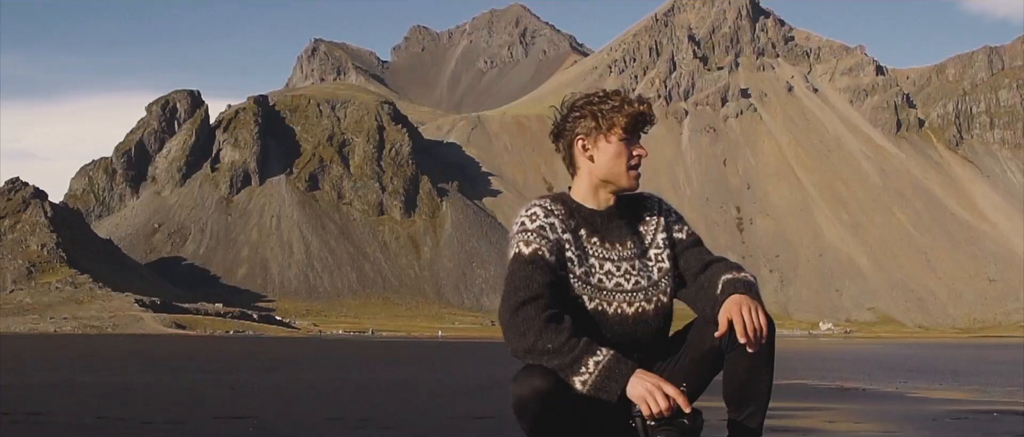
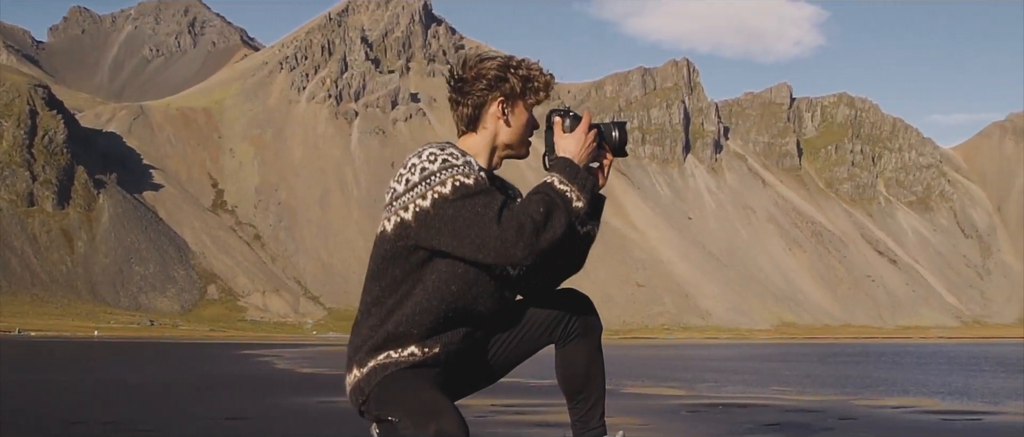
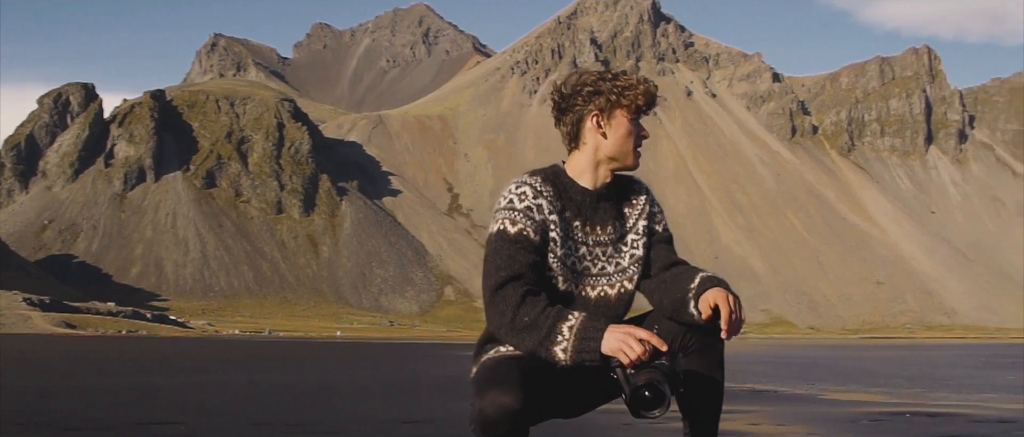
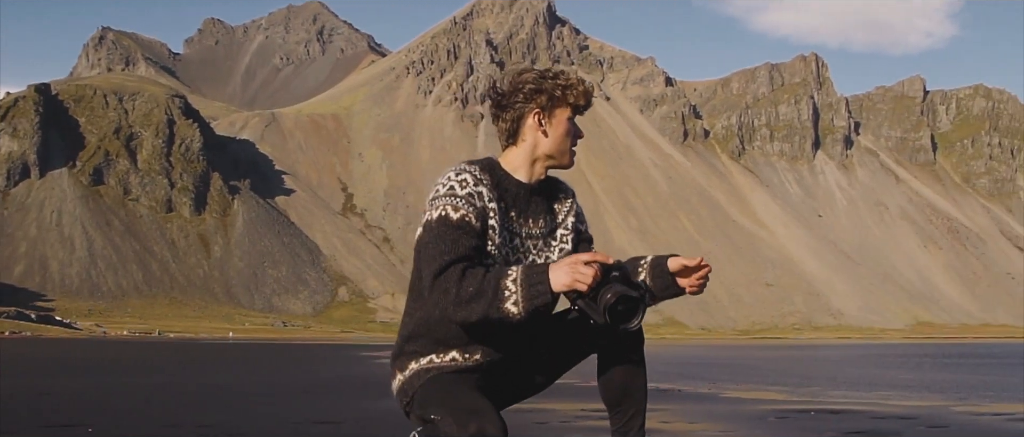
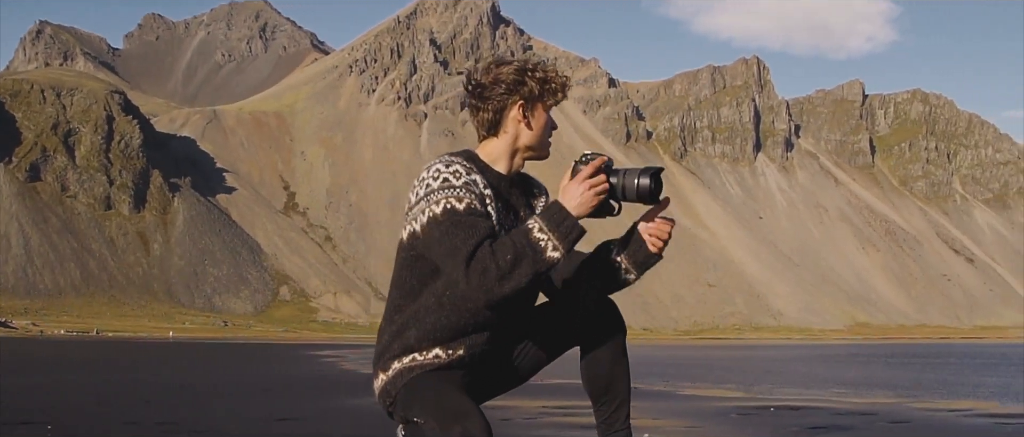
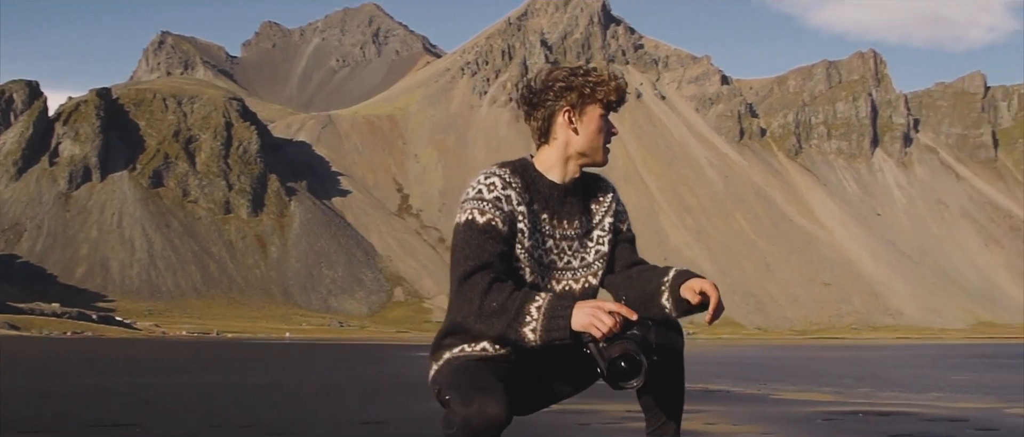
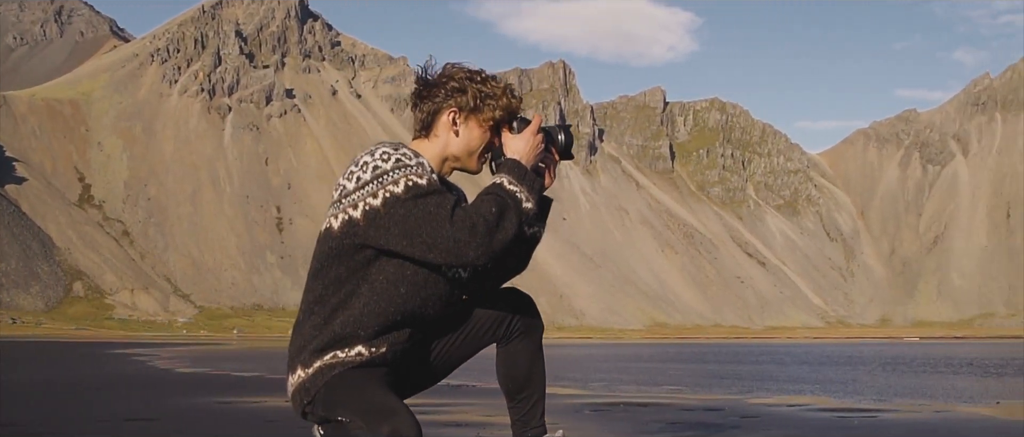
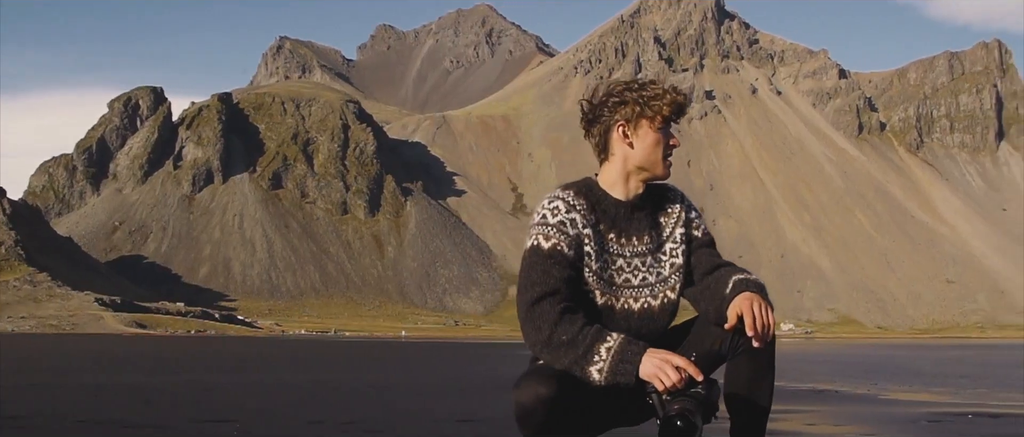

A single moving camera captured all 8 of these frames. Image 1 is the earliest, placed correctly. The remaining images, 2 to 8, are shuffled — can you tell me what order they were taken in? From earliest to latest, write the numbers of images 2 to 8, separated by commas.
8, 3, 6, 4, 5, 2, 7
